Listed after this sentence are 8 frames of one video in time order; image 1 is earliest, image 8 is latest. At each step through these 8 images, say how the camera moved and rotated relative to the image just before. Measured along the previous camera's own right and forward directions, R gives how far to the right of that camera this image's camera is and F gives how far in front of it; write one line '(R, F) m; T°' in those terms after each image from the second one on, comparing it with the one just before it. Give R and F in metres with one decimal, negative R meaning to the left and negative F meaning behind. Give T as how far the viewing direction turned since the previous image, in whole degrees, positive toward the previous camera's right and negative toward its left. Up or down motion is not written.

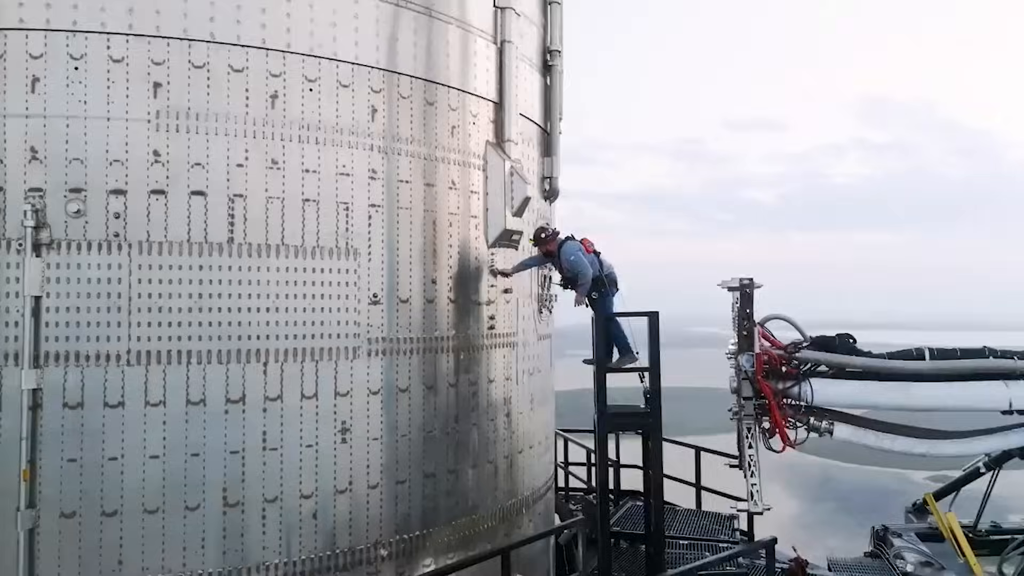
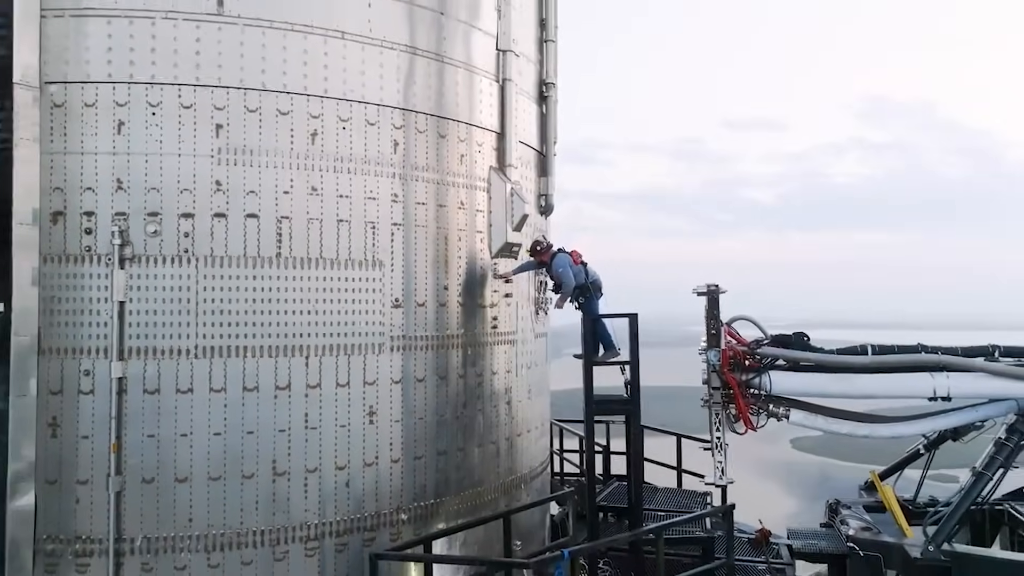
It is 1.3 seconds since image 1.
(0.0, -1.2) m; 0°
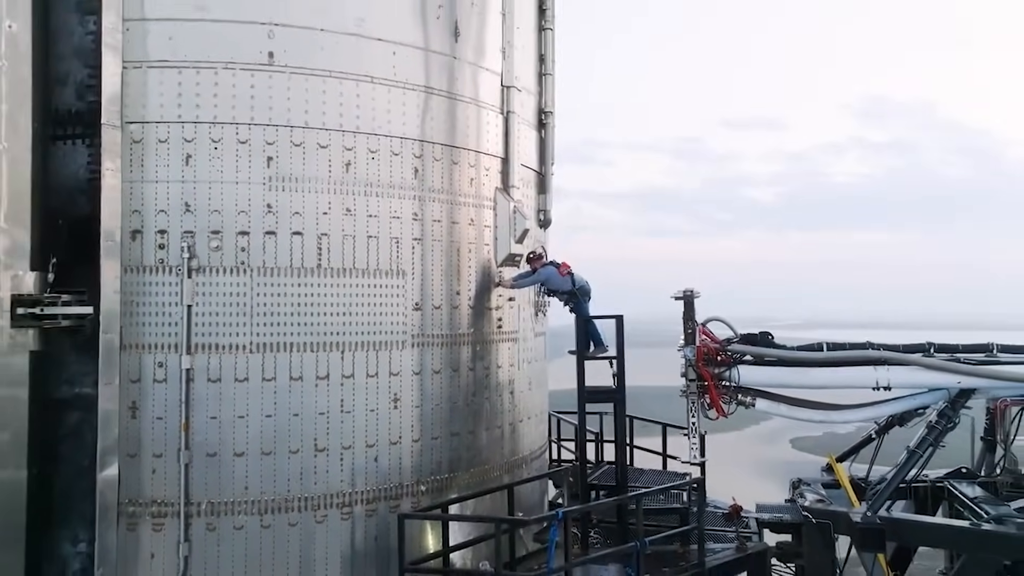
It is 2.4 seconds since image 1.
(0.0, -1.3) m; 0°
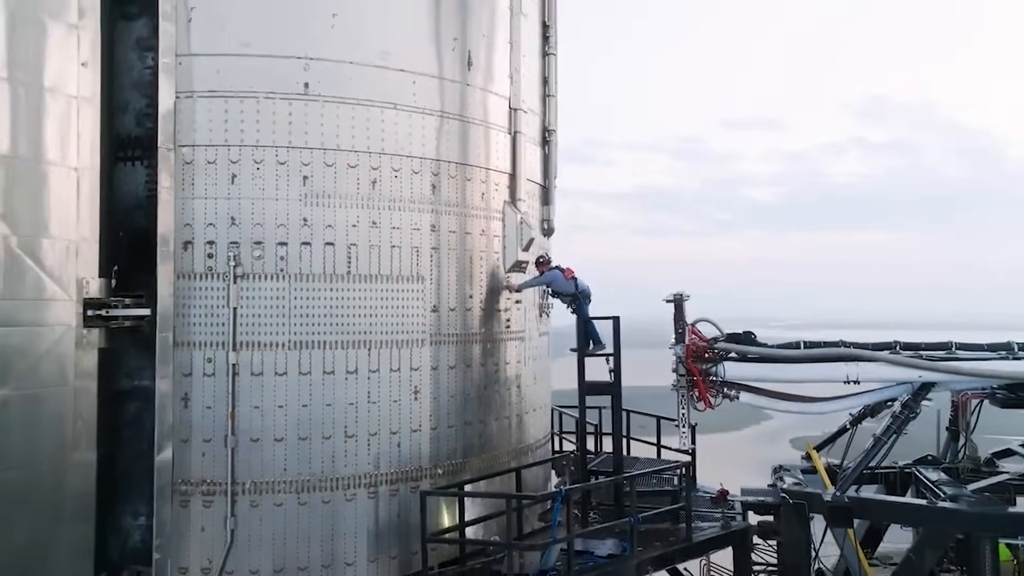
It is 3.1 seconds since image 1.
(-0.1, -1.0) m; 0°
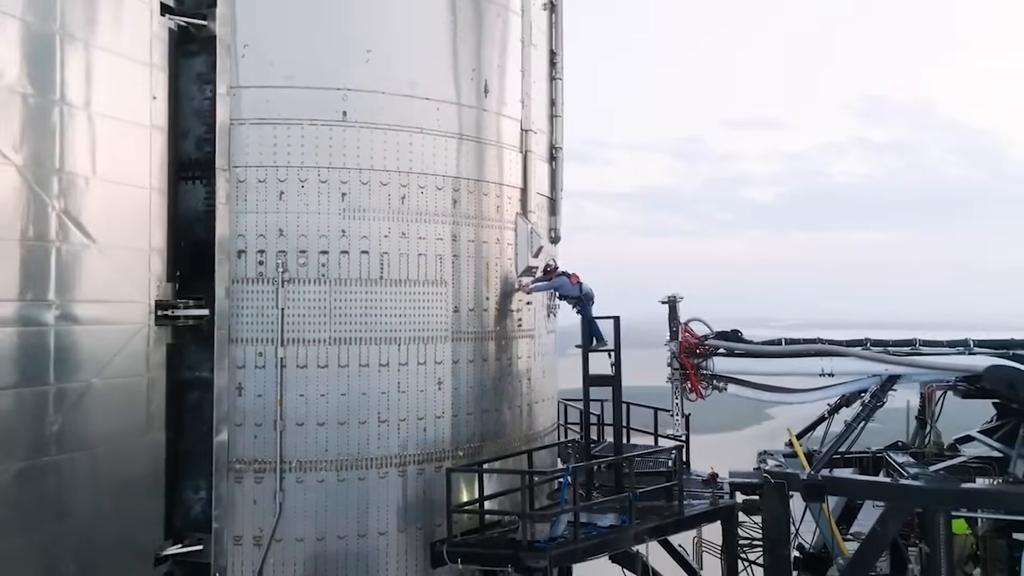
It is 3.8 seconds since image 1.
(-0.2, -1.2) m; 0°
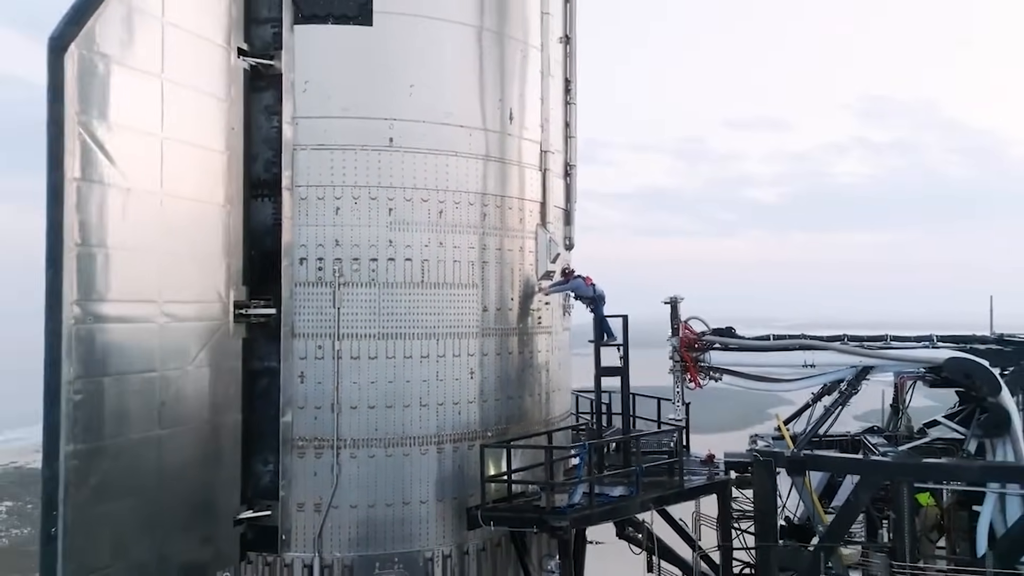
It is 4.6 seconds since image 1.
(-0.4, -1.6) m; 0°
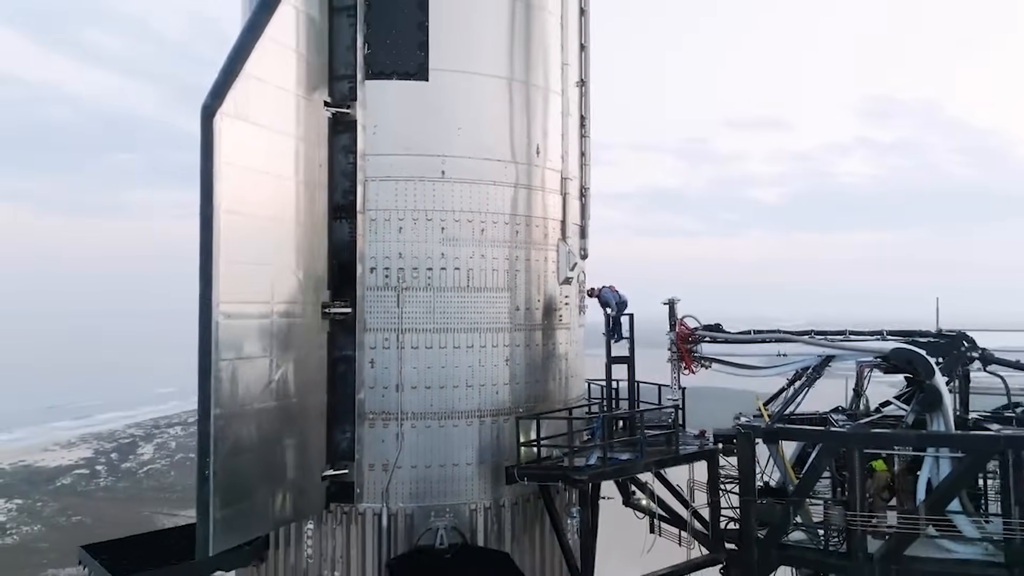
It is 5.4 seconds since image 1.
(-0.5, -2.8) m; 0°
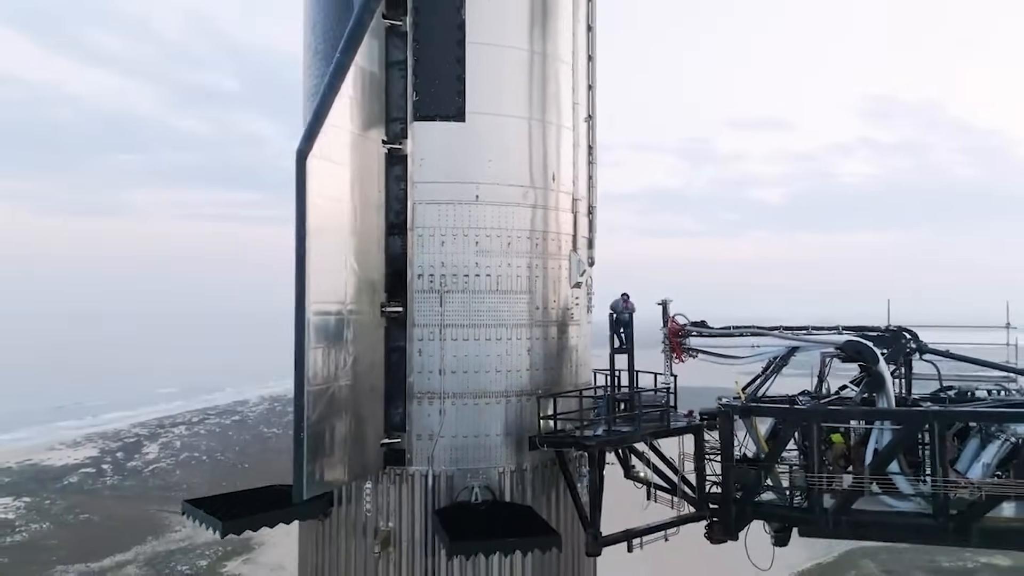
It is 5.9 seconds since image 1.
(-0.5, -3.3) m; 0°
